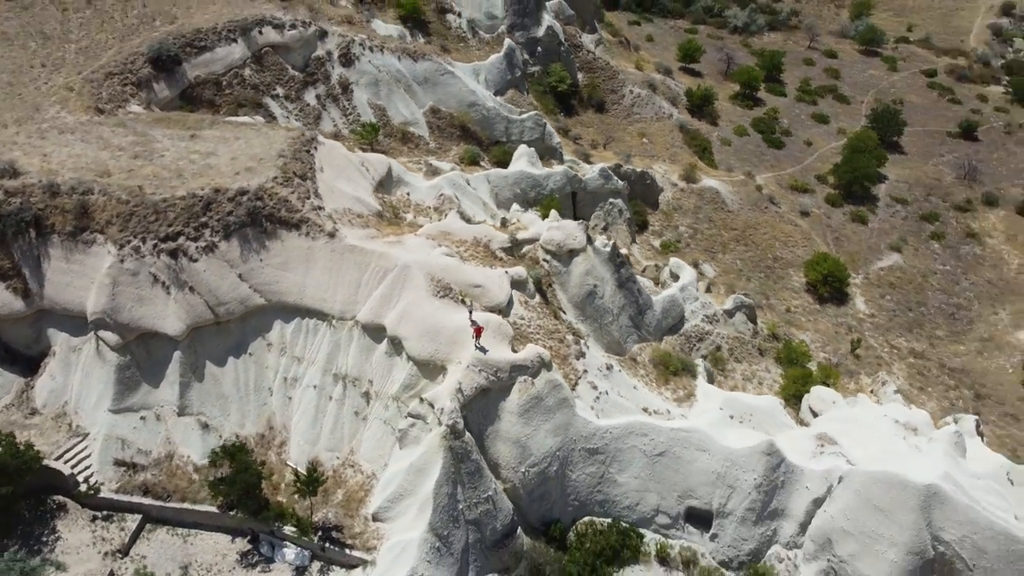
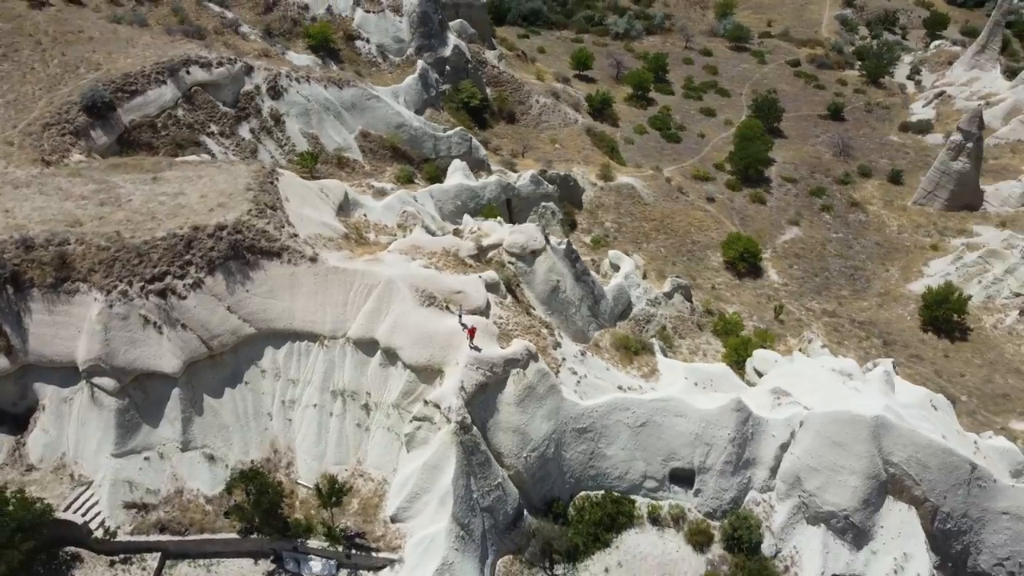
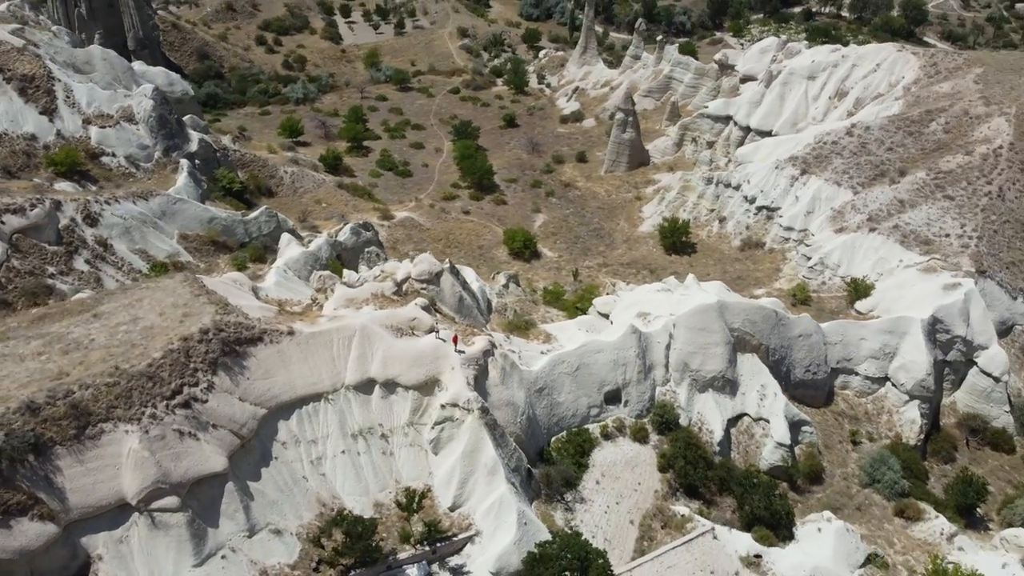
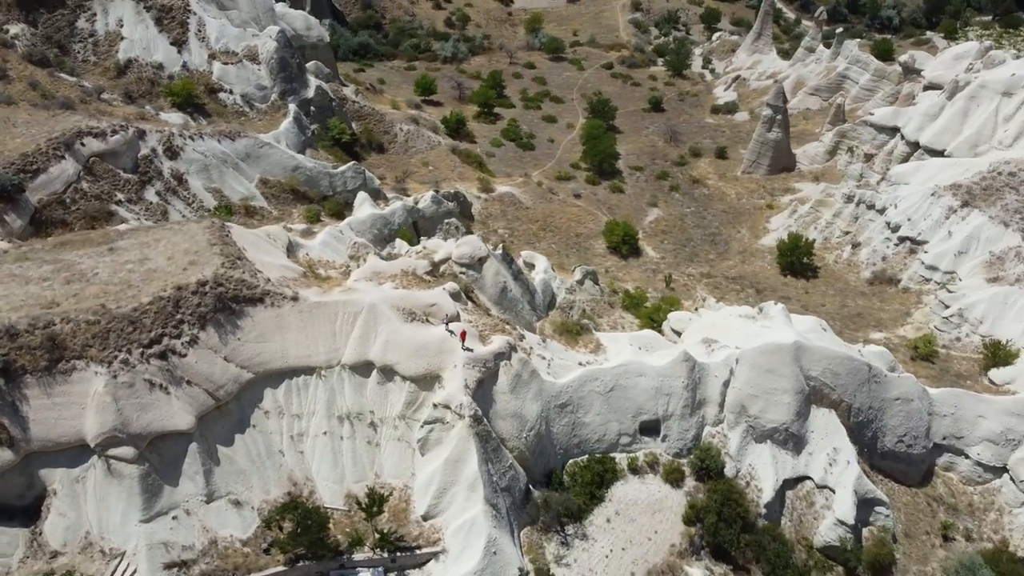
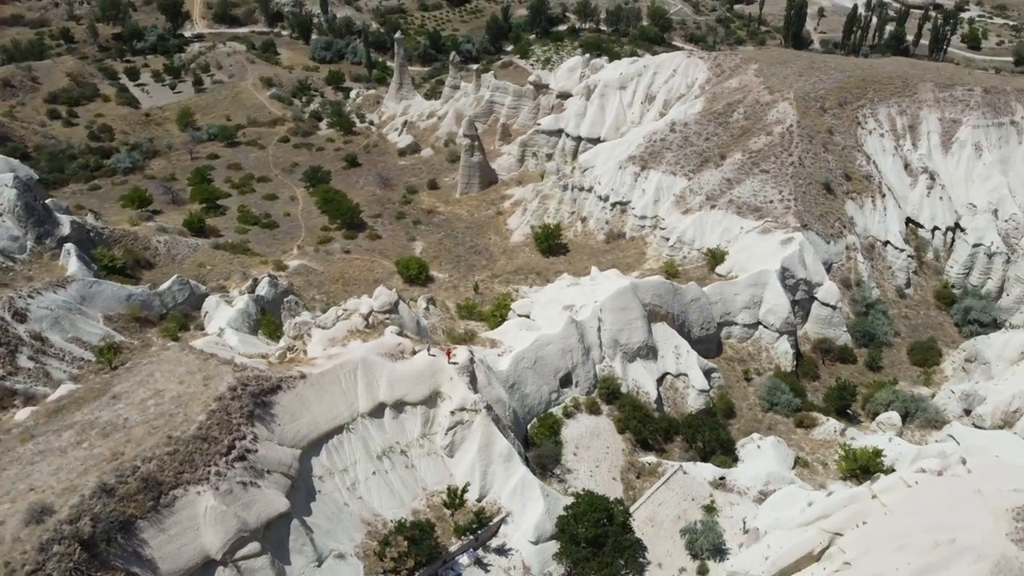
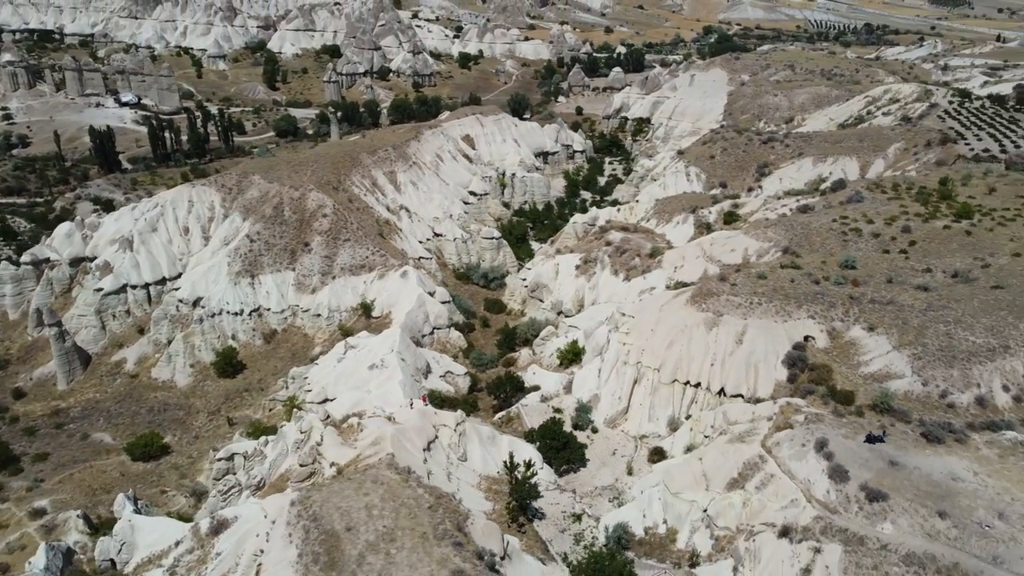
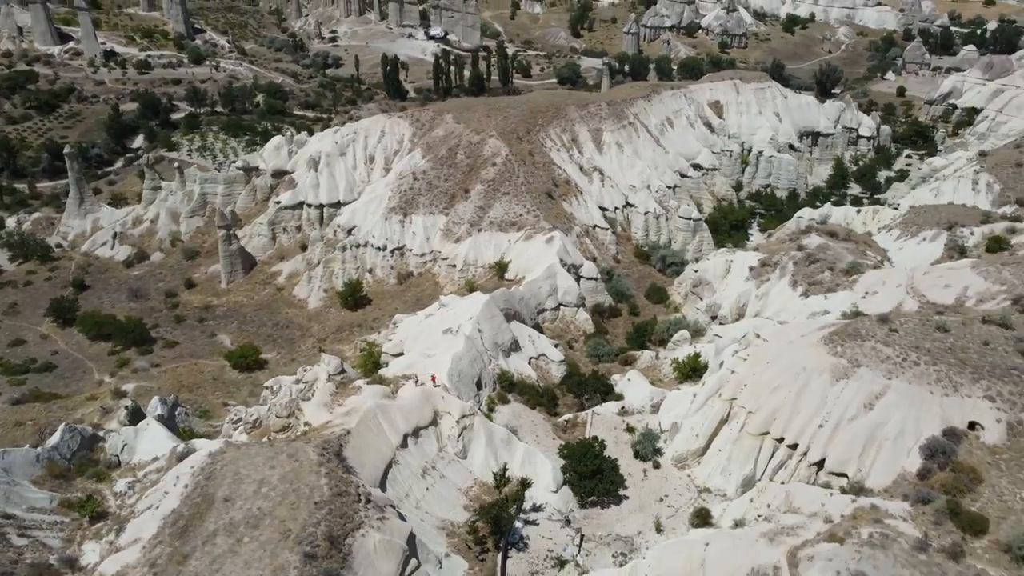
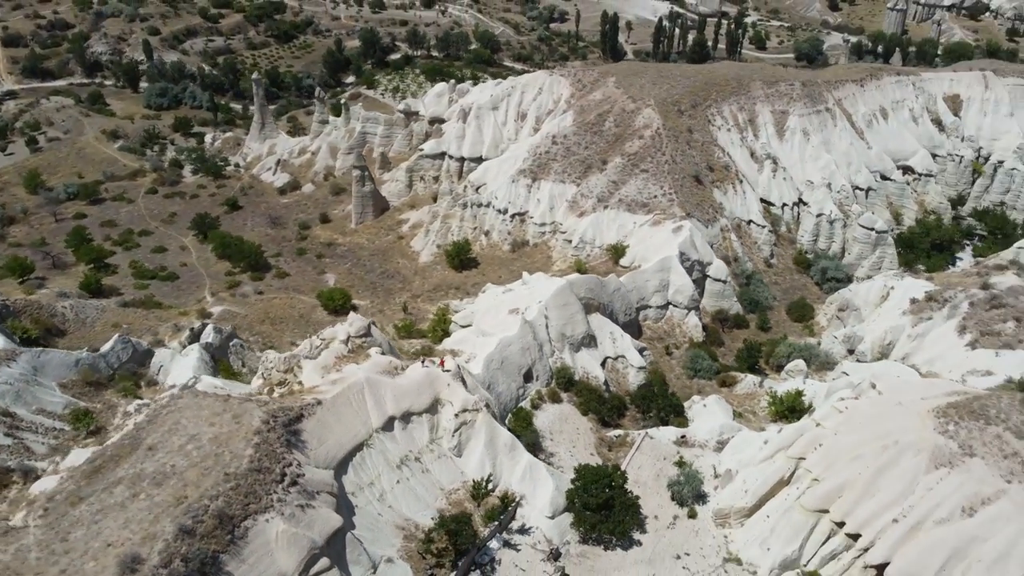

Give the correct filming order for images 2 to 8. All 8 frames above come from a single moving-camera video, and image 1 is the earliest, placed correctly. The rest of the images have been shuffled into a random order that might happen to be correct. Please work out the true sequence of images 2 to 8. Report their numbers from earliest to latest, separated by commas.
2, 4, 3, 5, 8, 7, 6
